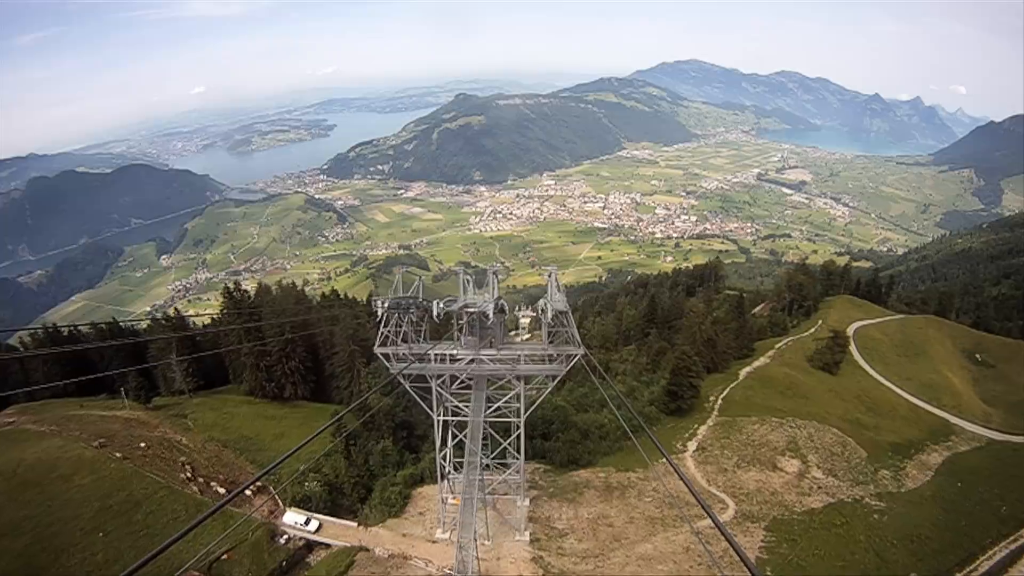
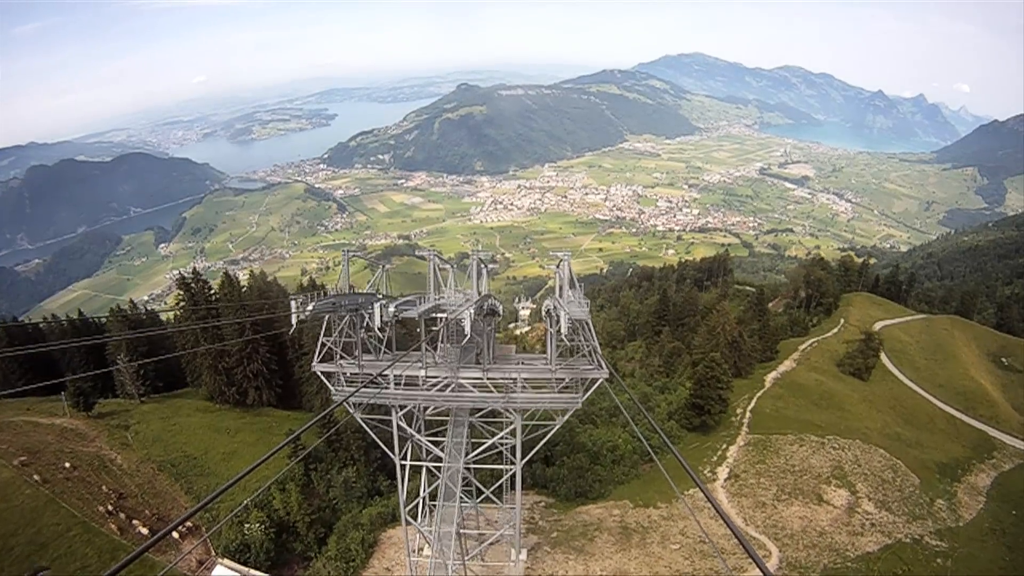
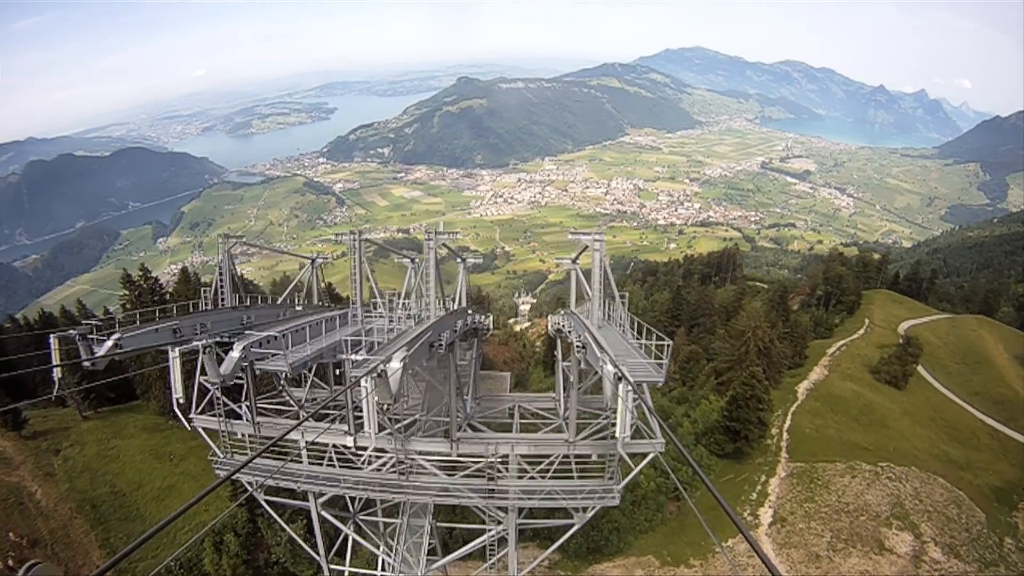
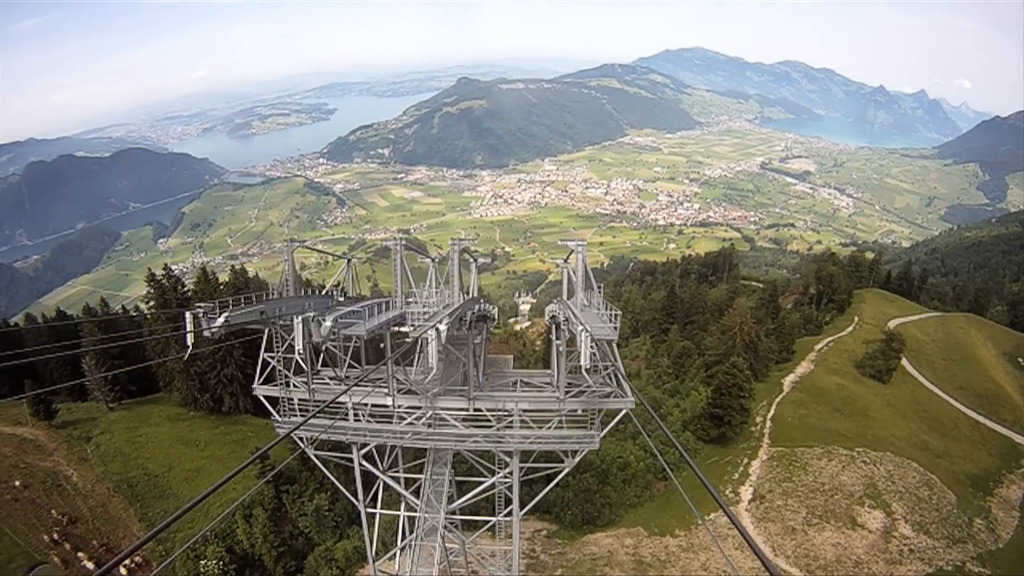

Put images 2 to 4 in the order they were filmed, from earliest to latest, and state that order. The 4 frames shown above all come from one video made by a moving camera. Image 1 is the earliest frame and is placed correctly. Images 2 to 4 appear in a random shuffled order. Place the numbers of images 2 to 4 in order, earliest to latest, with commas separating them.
2, 4, 3
